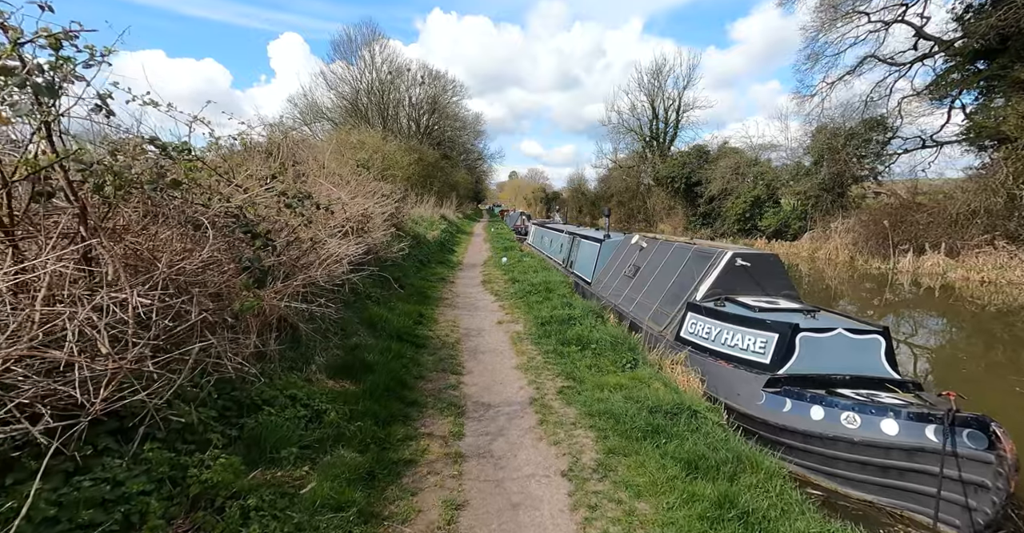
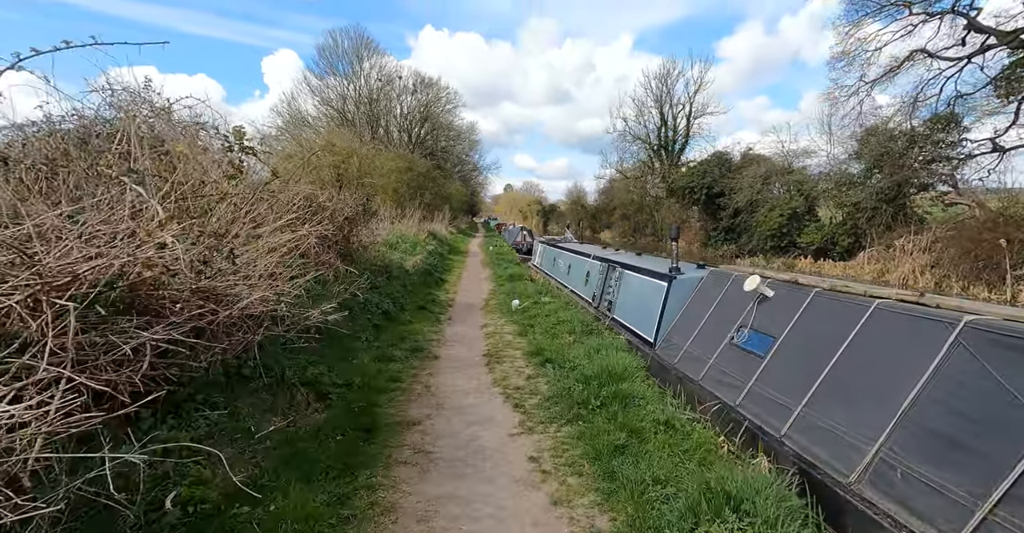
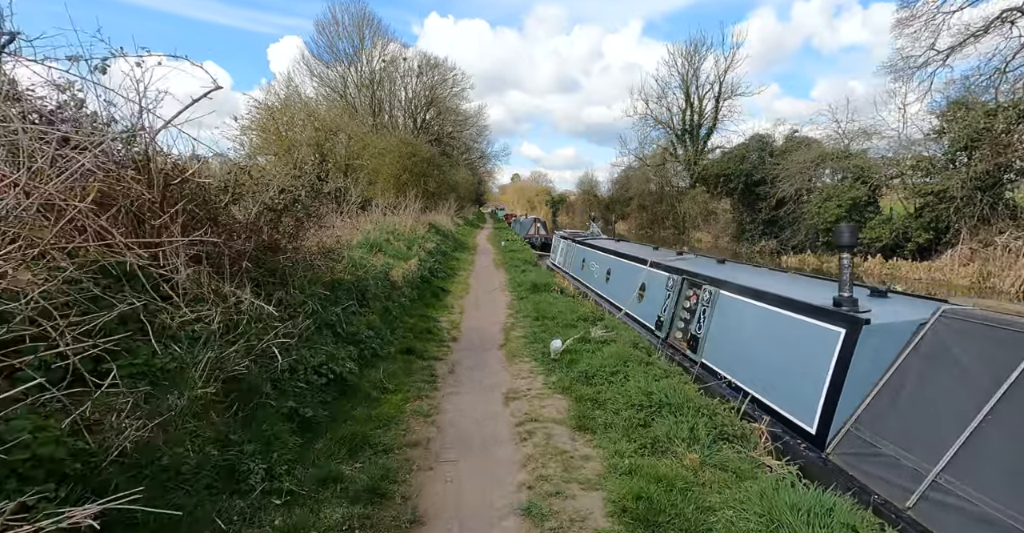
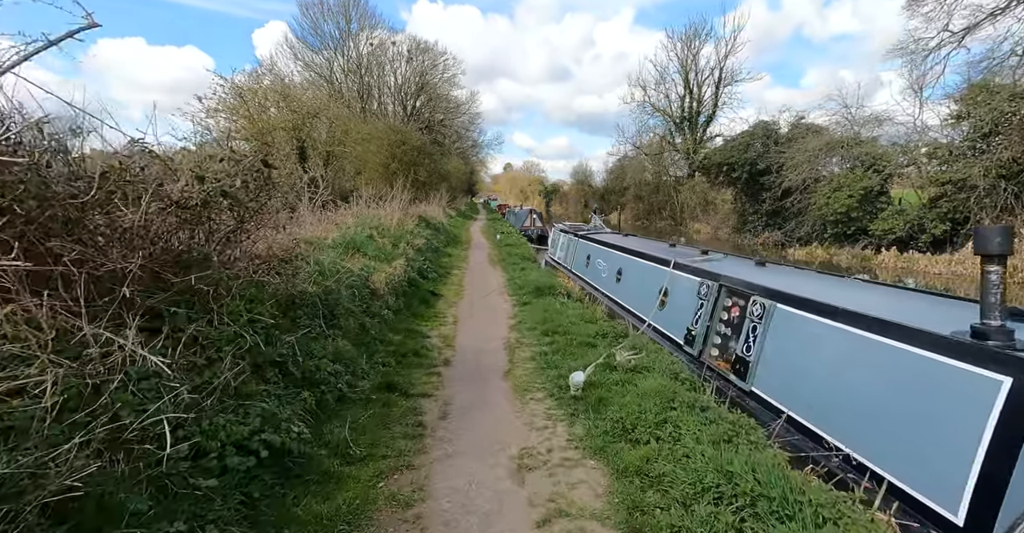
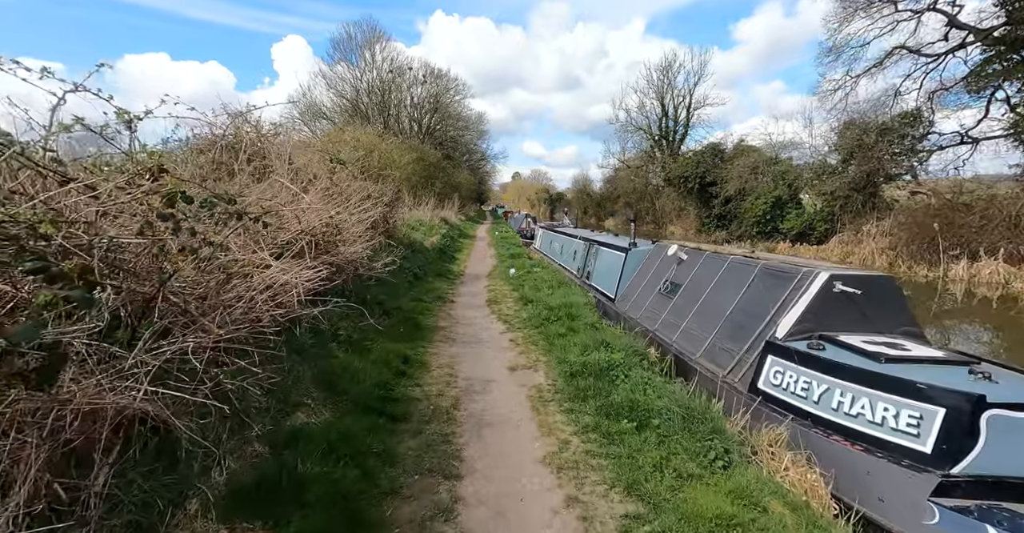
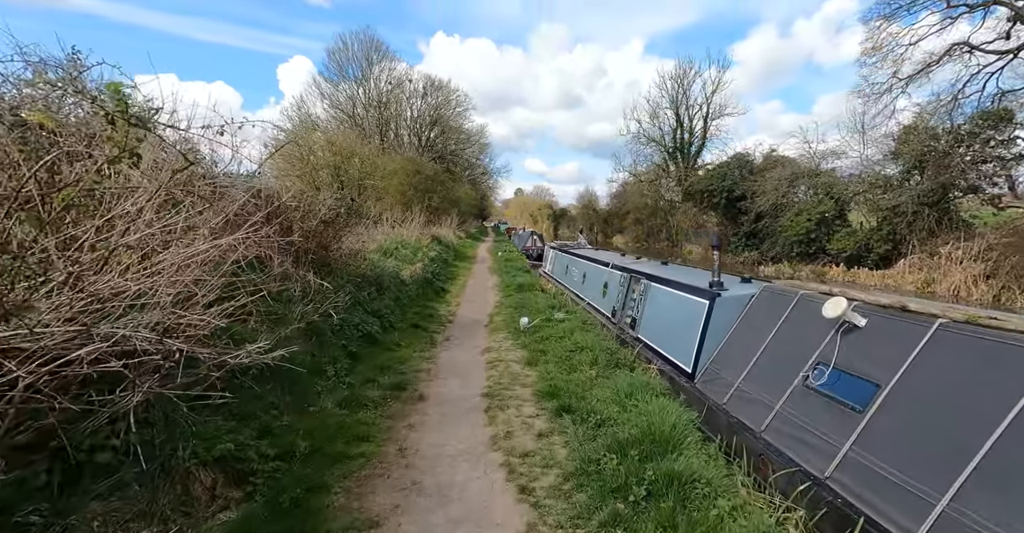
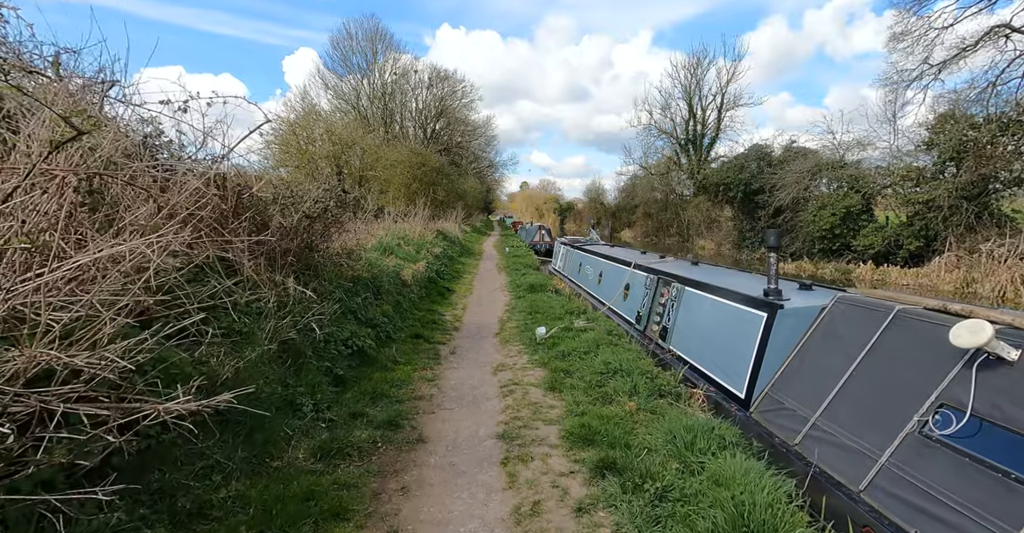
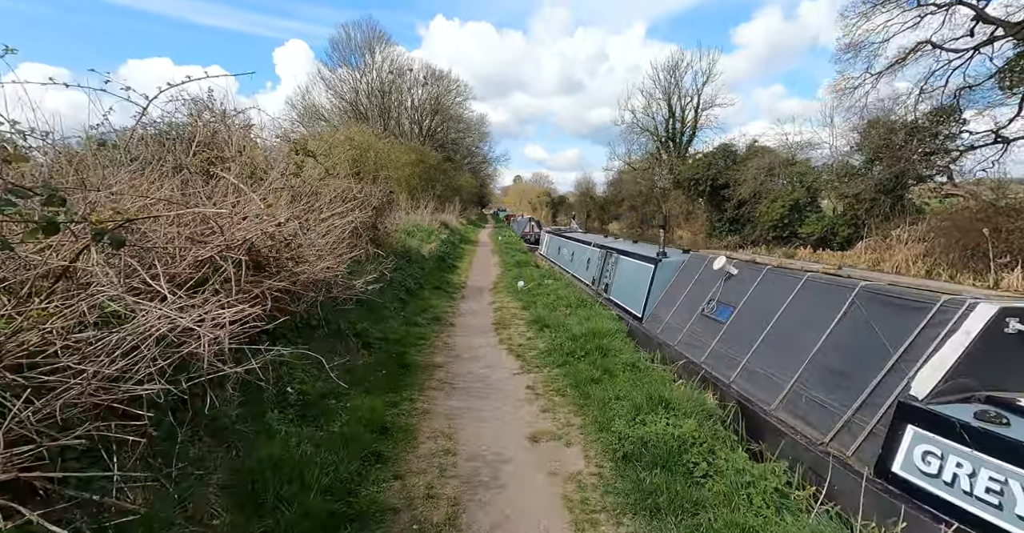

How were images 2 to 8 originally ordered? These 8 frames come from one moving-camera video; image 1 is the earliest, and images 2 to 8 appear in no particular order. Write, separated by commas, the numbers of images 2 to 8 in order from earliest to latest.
5, 8, 2, 6, 7, 3, 4
